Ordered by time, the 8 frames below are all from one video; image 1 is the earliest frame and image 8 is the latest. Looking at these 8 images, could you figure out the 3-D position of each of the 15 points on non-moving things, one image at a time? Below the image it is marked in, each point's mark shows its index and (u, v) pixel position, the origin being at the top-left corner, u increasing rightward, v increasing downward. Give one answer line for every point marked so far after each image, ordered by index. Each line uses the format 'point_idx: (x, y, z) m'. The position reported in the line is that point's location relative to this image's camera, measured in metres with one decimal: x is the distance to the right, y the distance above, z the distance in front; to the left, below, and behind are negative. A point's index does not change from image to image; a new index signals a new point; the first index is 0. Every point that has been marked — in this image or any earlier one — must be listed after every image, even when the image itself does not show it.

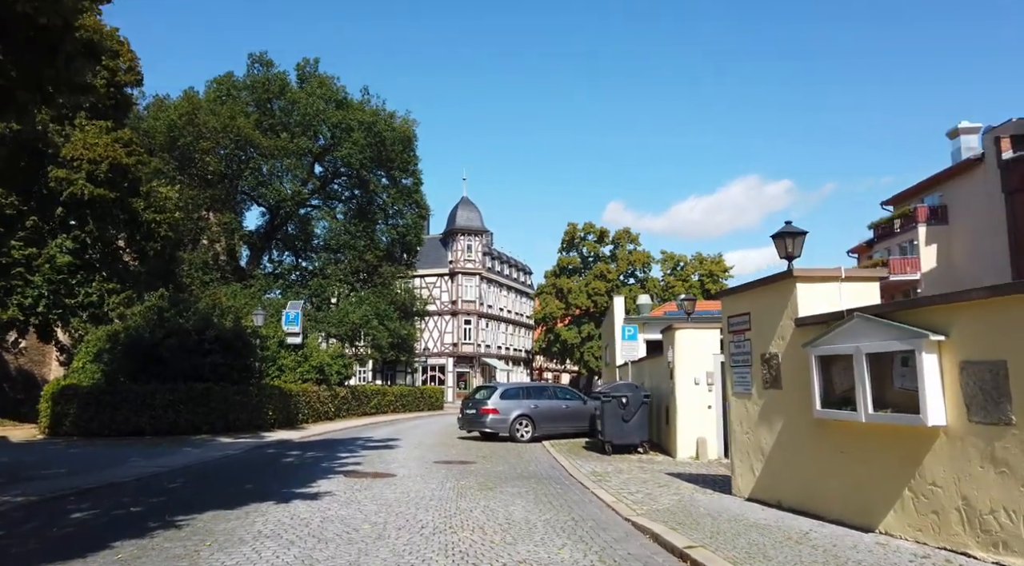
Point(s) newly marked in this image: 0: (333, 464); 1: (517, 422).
0: (-3.3, -3.4, +14.3) m
1: (+0.2, -3.6, +20.0) m
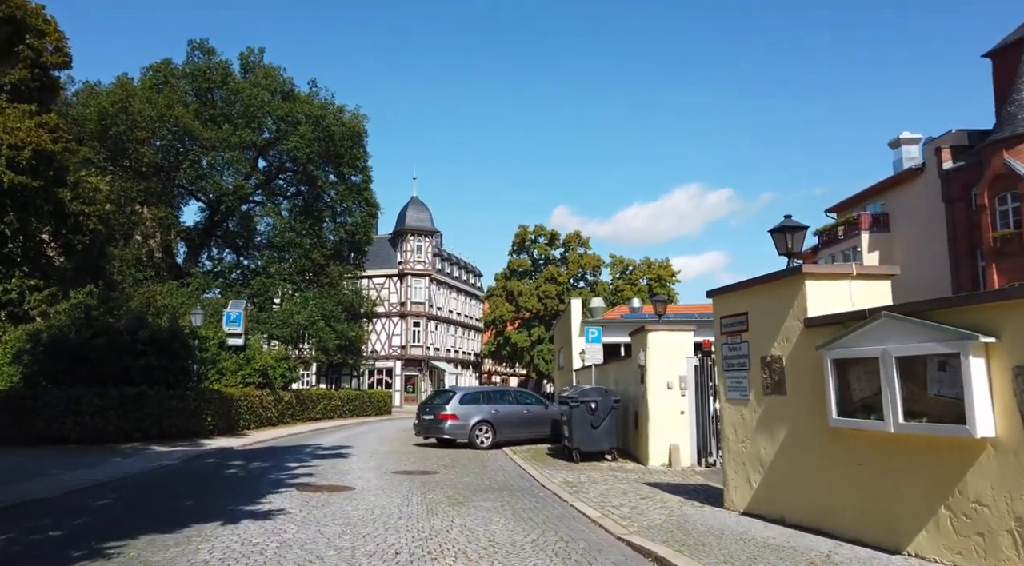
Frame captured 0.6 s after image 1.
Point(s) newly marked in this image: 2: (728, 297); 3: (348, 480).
0: (-3.9, -3.3, +13.2) m
1: (-0.8, -3.6, +19.1) m
2: (+2.5, -0.2, +9.1) m
3: (-2.5, -3.1, +12.0) m
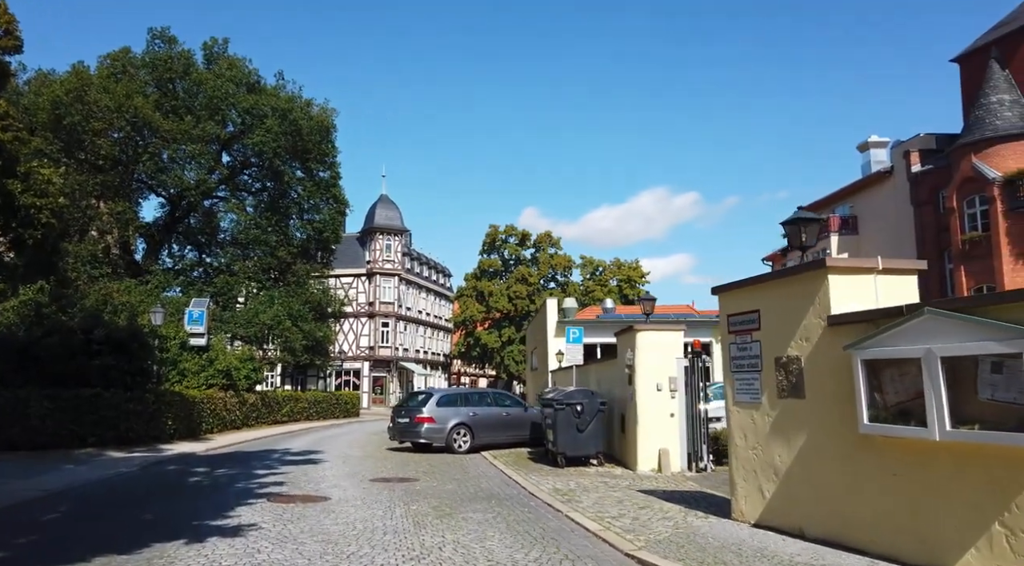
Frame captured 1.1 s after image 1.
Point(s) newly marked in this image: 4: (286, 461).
0: (-4.1, -3.2, +12.3) m
1: (-1.3, -3.5, +18.4) m
2: (+2.5, -0.1, +8.5) m
3: (-2.7, -3.0, +11.2) m
4: (-4.9, -3.9, +16.9) m
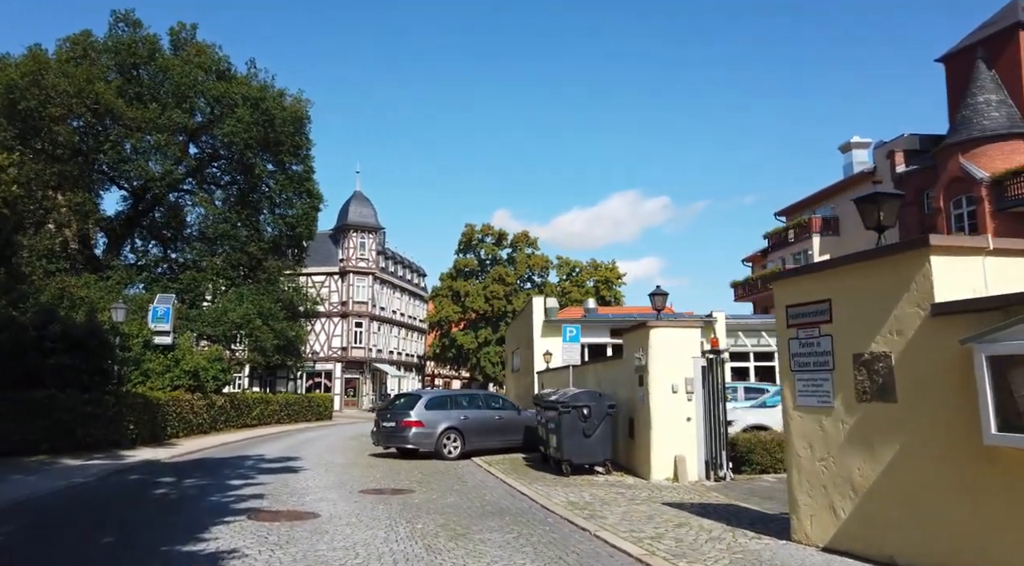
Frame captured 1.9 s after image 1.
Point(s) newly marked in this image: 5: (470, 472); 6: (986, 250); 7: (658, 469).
0: (-4.0, -3.0, +11.0) m
1: (-1.5, -3.4, +17.1) m
2: (+2.7, 0.0, +7.4) m
3: (-2.6, -2.8, +9.9) m
4: (-5.0, -3.7, +15.4) m
5: (-0.7, -3.5, +14.1) m
6: (+3.6, +0.3, +6.0) m
7: (+2.4, -3.0, +12.5) m
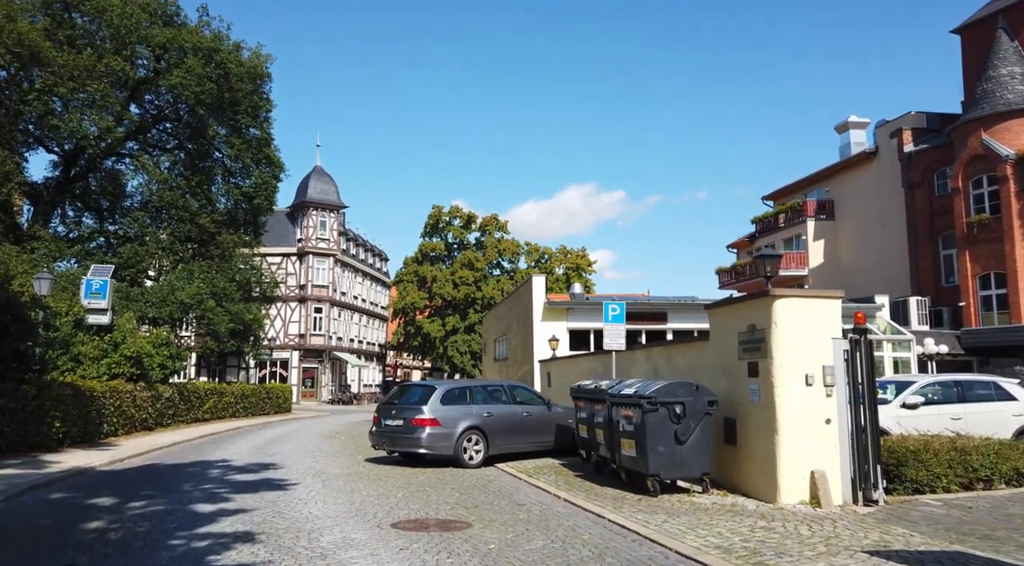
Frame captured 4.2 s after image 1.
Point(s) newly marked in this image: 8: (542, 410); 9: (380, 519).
0: (-3.0, -2.4, +7.3) m
1: (-0.8, -2.7, +13.6) m
2: (+4.1, +0.5, +4.2) m
3: (-1.5, -2.2, +6.3) m
4: (-4.2, -3.0, +11.7) m
5: (+0.1, -2.8, +10.7) m
6: (+5.1, +0.7, +2.8) m
7: (+3.3, -2.4, +9.2) m
8: (+0.6, -2.4, +14.9) m
9: (-1.4, -2.5, +8.3) m
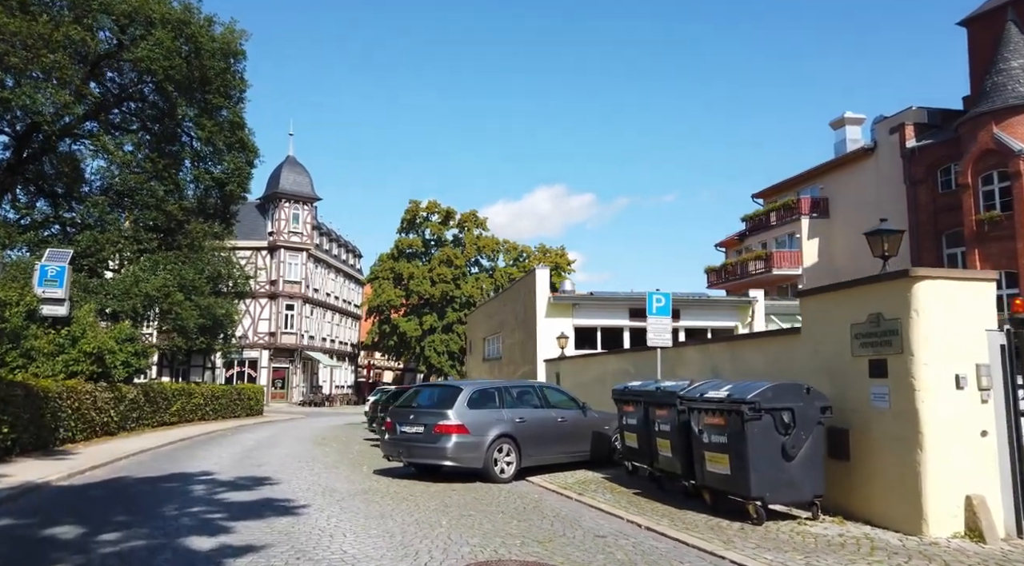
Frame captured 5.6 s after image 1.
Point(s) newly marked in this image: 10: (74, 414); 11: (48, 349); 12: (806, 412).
0: (-2.1, -2.1, +5.2) m
1: (-0.2, -2.5, +11.6) m
2: (+5.1, +0.7, +2.4) m
3: (-0.5, -2.0, +4.3) m
4: (-3.5, -2.7, +9.5) m
5: (+0.8, -2.6, +8.7) m
6: (+6.2, +1.0, +1.1) m
7: (+4.1, -2.2, +7.4) m
8: (+1.1, -2.2, +13.0) m
9: (-0.6, -2.2, +6.3) m
10: (-10.0, -3.0, +17.7) m
11: (-11.3, -1.6, +18.9) m
12: (+3.1, -1.4, +8.2) m
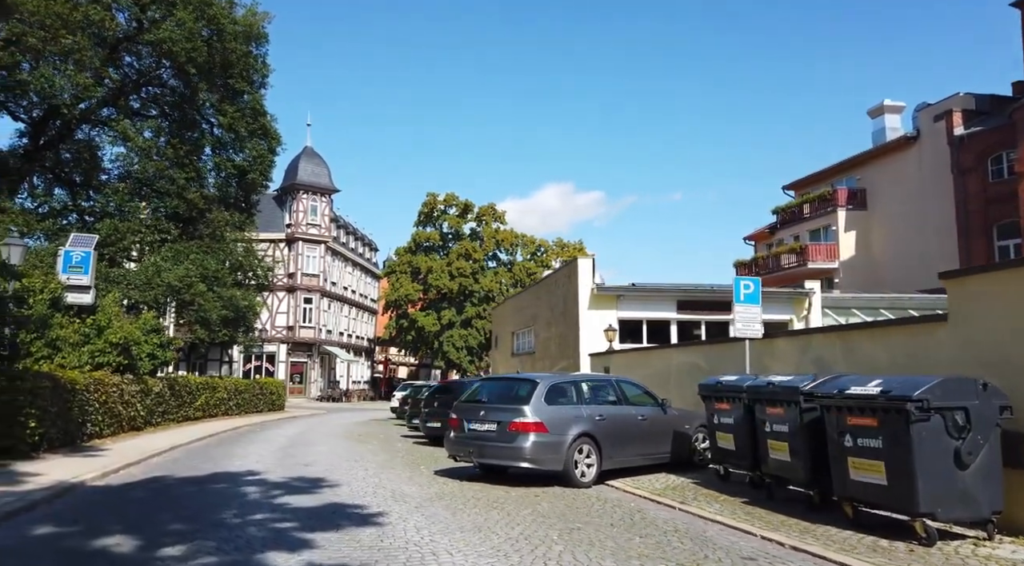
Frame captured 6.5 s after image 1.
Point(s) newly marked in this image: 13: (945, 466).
0: (-1.0, -1.9, +4.1) m
1: (+0.9, -2.2, +10.5) m
2: (+6.2, +0.9, +1.3) m
3: (+0.6, -1.8, +3.2) m
4: (-2.4, -2.5, +8.4) m
5: (+1.9, -2.4, +7.6) m
6: (+7.2, +1.1, -0.1) m
7: (+5.2, -2.0, +6.3) m
8: (+2.3, -2.0, +11.8) m
9: (+0.5, -2.0, +5.2) m
10: (-8.9, -2.7, +16.7) m
11: (-10.1, -1.3, +17.8) m
12: (+4.2, -1.1, +7.1) m
13: (+3.9, -1.6, +6.9) m
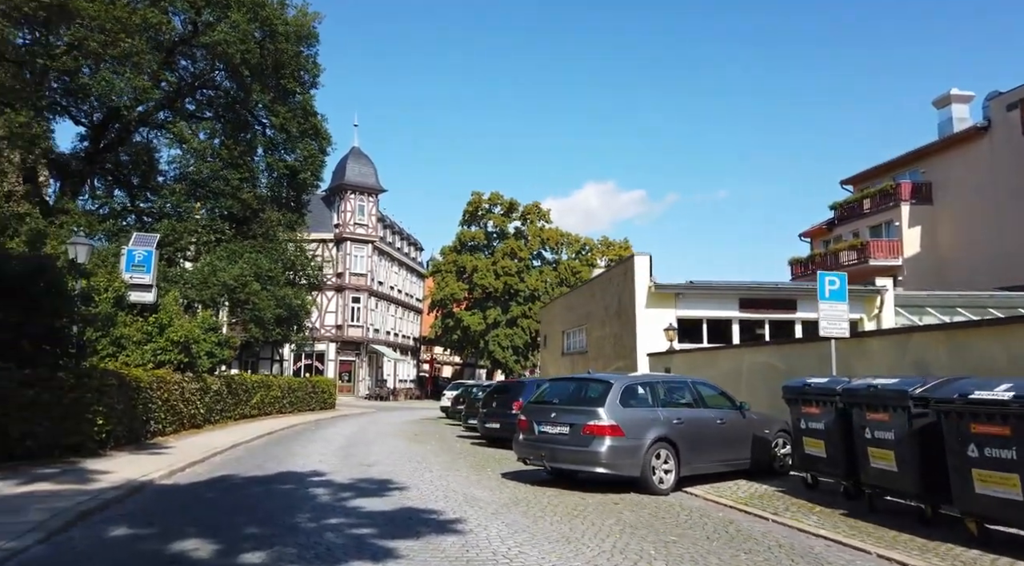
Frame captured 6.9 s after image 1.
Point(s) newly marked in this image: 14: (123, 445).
0: (-0.4, -1.9, +3.8) m
1: (+1.9, -2.2, +10.0) m
2: (+6.7, +1.0, +0.6) m
3: (+1.1, -1.7, +2.8) m
4: (-1.5, -2.5, +8.2) m
5: (+2.7, -2.3, +7.1) m
6: (+7.6, +1.2, -0.9) m
7: (+5.9, -2.0, +5.6) m
8: (+3.3, -1.9, +11.3) m
9: (+1.2, -2.0, +4.8) m
10: (-7.6, -2.7, +16.8) m
11: (-8.7, -1.3, +18.0) m
12: (+5.0, -1.1, +6.5) m
13: (+4.7, -1.6, +6.3) m
14: (-7.2, -3.0, +14.3) m
